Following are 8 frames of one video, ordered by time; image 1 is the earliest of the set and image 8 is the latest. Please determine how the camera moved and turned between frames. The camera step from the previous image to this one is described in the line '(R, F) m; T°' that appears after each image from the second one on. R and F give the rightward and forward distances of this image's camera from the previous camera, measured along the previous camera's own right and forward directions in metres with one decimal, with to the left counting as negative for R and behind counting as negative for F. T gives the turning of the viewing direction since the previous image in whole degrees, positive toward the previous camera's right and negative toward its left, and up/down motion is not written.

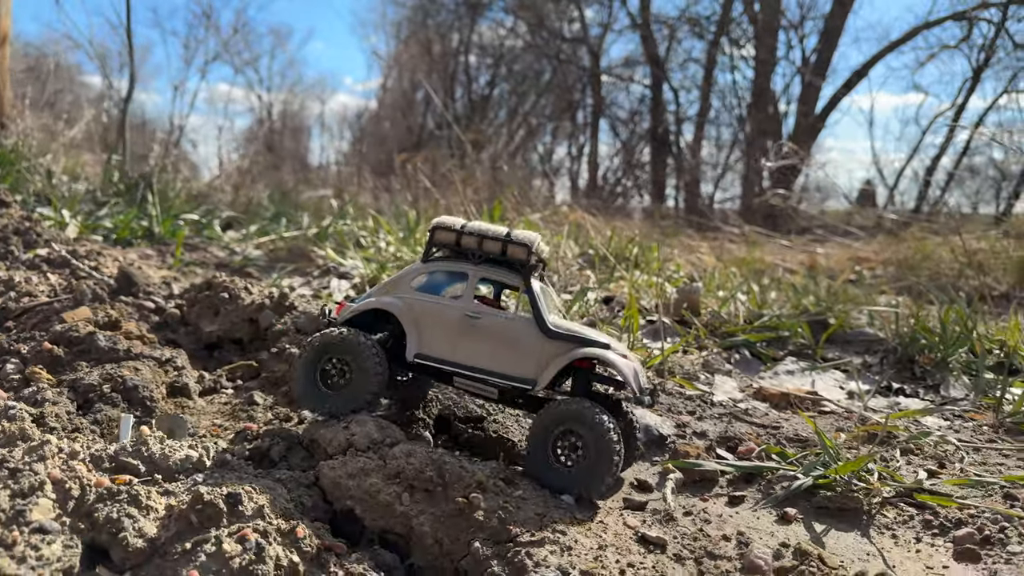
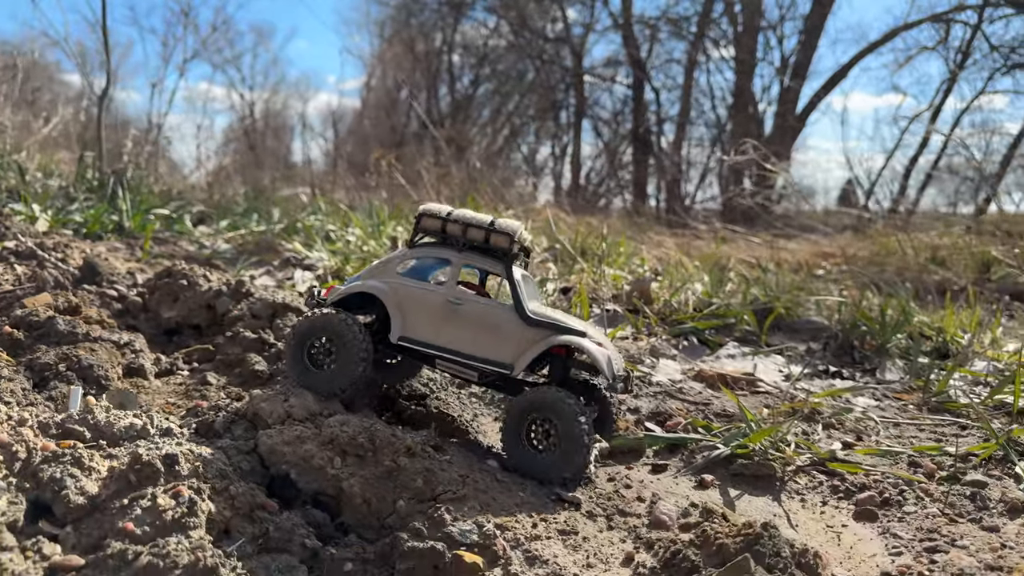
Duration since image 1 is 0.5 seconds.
(+0.2, -0.1) m; +1°
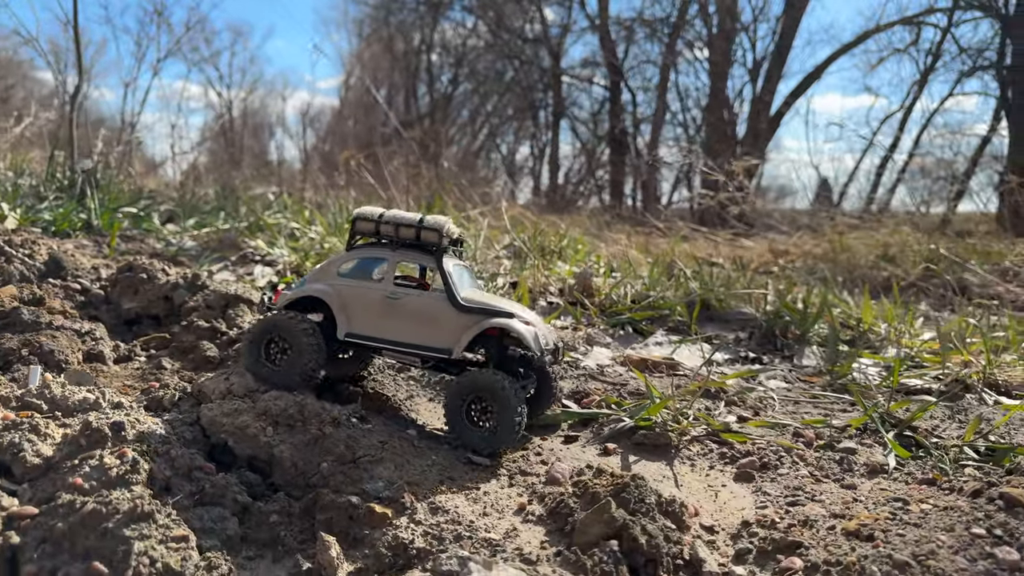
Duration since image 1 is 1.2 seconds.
(+0.2, -0.3) m; +1°
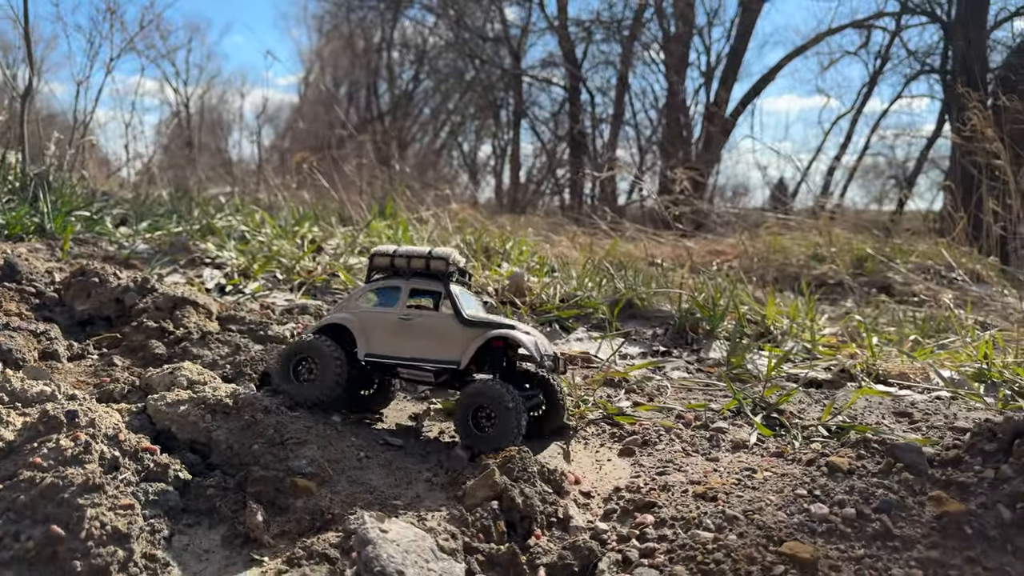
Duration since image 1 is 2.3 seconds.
(+0.2, -0.4) m; +3°
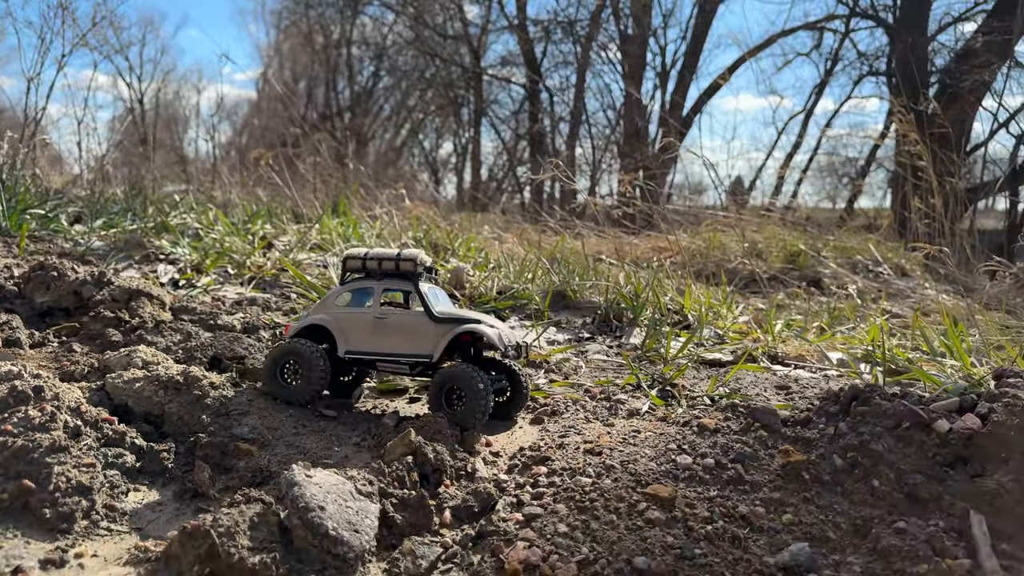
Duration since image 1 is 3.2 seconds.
(+0.2, -0.4) m; +3°
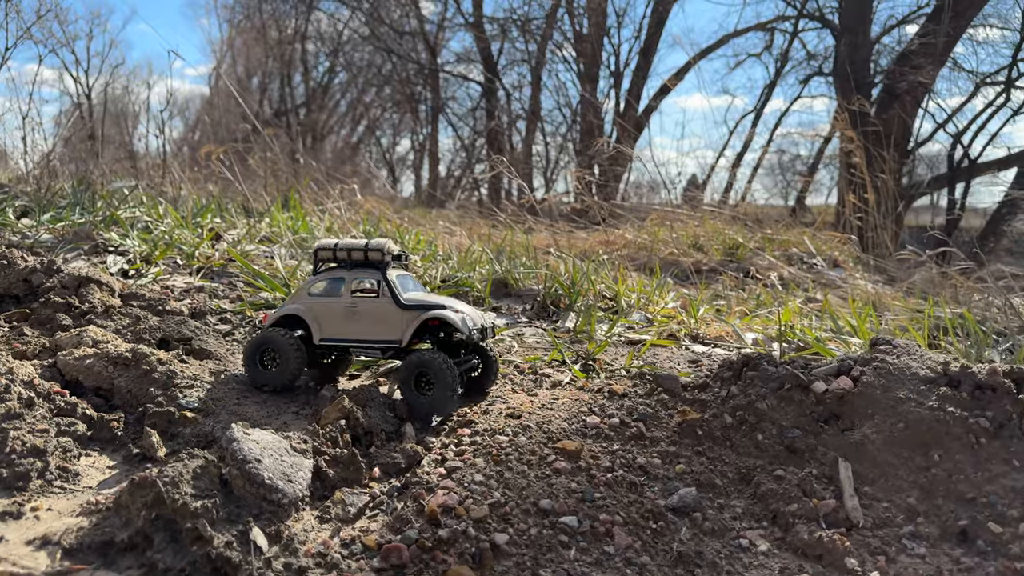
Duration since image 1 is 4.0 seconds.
(+0.1, -0.3) m; +3°
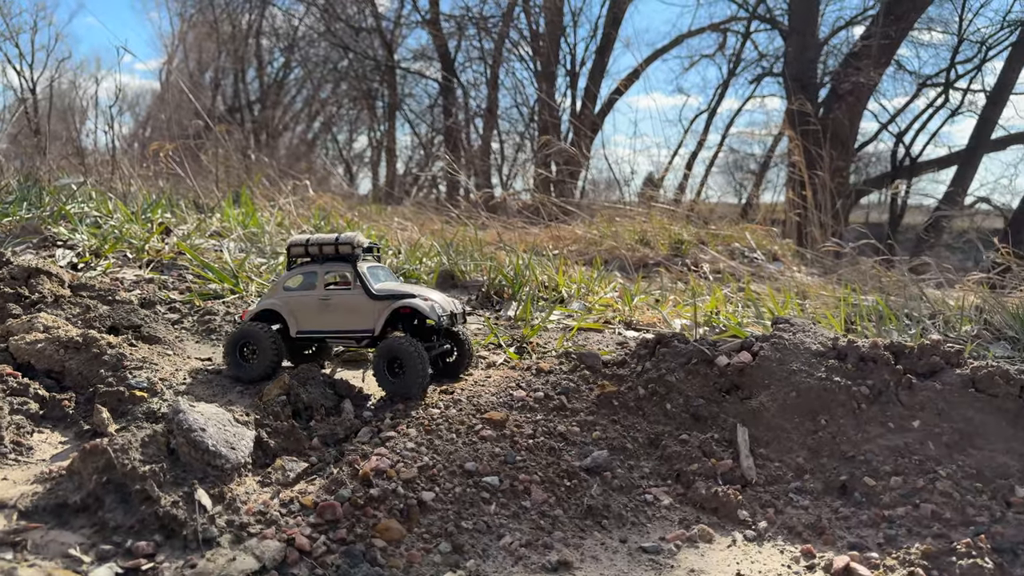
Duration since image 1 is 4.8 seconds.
(+0.1, -0.3) m; +3°
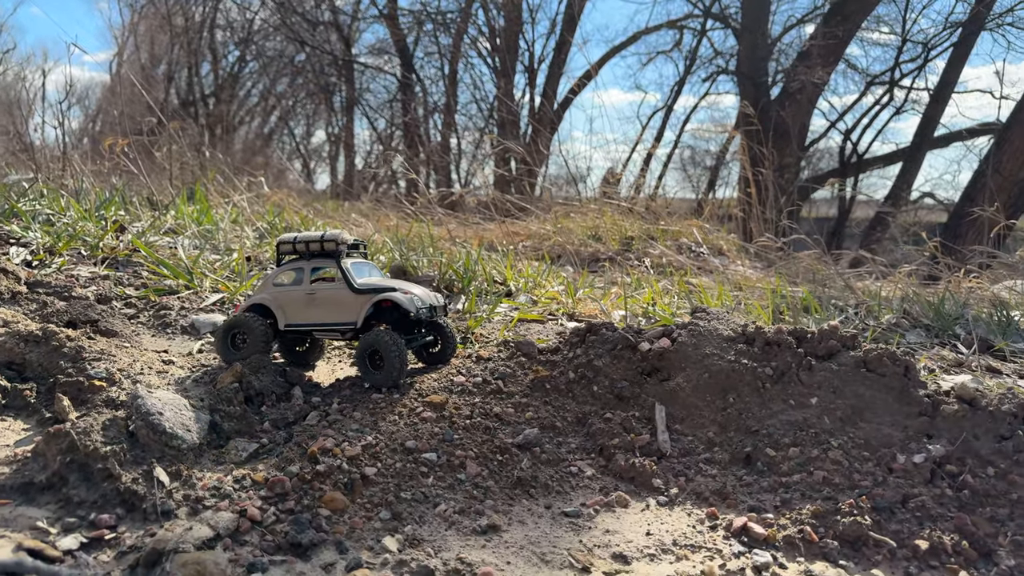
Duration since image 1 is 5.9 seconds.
(+0.1, -0.3) m; +3°
